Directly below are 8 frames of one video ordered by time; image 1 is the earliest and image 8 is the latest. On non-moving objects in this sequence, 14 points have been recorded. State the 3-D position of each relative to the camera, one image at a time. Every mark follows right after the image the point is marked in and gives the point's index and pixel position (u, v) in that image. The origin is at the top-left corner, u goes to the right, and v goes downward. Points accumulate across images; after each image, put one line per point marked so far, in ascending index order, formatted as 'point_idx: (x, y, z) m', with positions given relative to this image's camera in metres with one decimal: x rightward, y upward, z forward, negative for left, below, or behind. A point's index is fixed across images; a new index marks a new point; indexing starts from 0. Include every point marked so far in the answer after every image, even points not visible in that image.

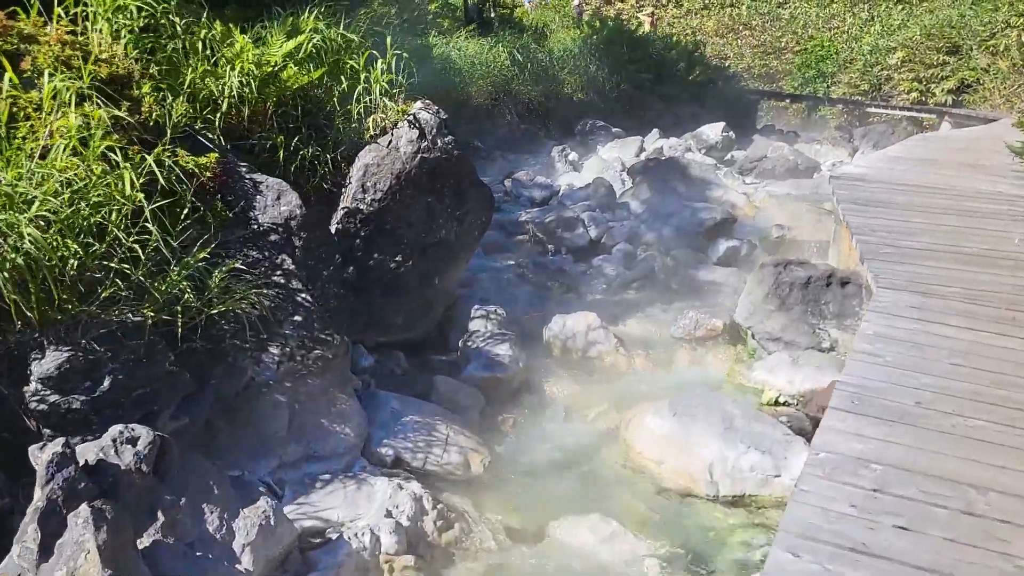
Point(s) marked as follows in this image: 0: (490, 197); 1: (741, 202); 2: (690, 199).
0: (-0.1, +0.4, +4.3) m
1: (+1.8, +0.7, +6.8) m
2: (+1.4, +0.7, +6.9) m
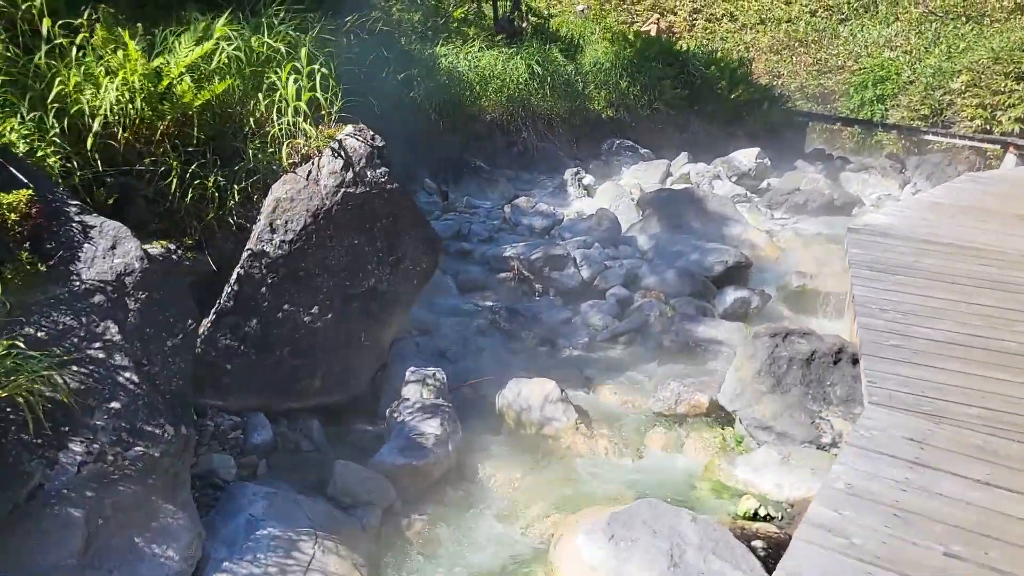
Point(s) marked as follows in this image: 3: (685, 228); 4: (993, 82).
0: (-0.3, +0.2, +3.6) m
1: (+1.7, +0.3, +6.1) m
2: (+1.3, +0.3, +6.2) m
3: (+1.2, +0.4, +6.2) m
4: (+6.5, +2.9, +11.9) m
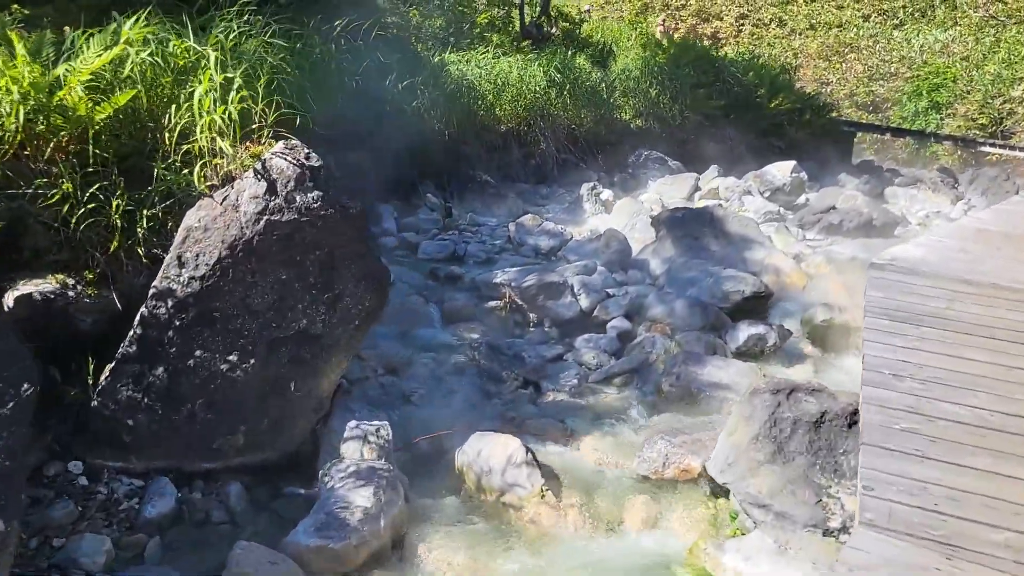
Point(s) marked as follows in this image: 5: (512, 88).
0: (-0.4, 0.0, +3.2) m
1: (+1.7, +0.1, +5.5) m
2: (+1.3, +0.2, +5.6) m
3: (+1.2, +0.2, +5.7) m
4: (+6.9, +2.6, +11.0) m
5: (0.0, +1.9, +8.3) m
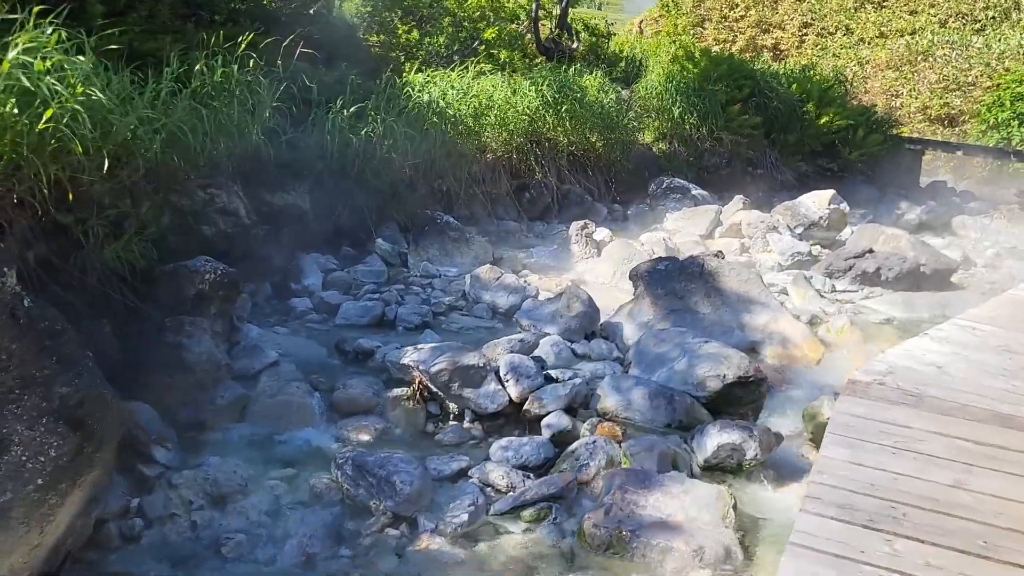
0: (-1.0, -0.3, +2.1) m
1: (+1.4, -0.2, +4.3) m
2: (+1.0, -0.2, +4.4) m
3: (+0.9, -0.1, +4.5) m
4: (+7.0, +2.1, +9.4) m
5: (-0.1, +1.5, +7.2) m
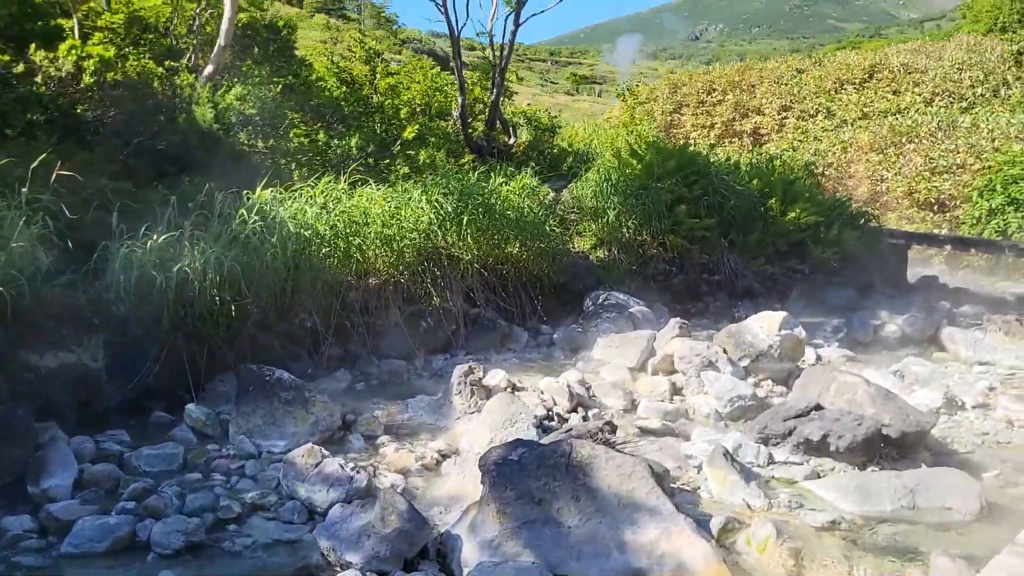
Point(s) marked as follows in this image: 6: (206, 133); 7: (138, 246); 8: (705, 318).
0: (-1.8, -0.8, +0.8) m
1: (+0.6, -0.9, +3.0) m
2: (+0.2, -0.9, +3.1) m
3: (+0.1, -0.9, +3.2) m
4: (+6.2, +1.1, +8.2) m
5: (-0.9, +0.4, +6.0) m
6: (-2.1, +1.1, +6.2) m
7: (-2.0, +0.2, +4.7) m
8: (+1.8, -0.3, +8.2) m
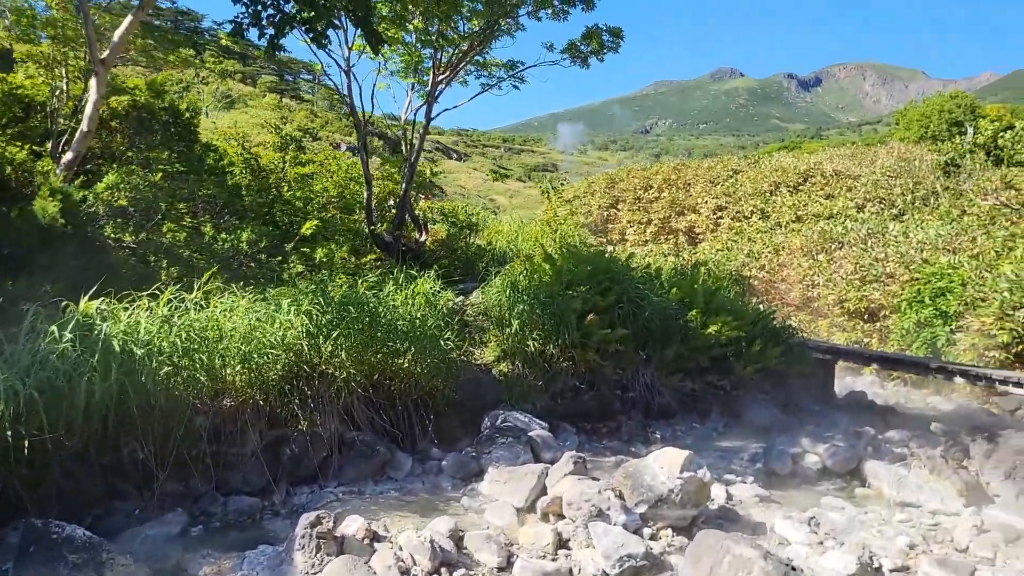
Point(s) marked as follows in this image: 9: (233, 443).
0: (-2.3, -1.1, 0.0) m
1: (0.0, -1.5, +2.2) m
2: (-0.4, -1.4, +2.3) m
3: (-0.5, -1.4, +2.4) m
4: (+5.3, -0.1, +8.0) m
5: (-1.7, -0.3, +5.4) m
6: (-2.9, +0.4, +5.5) m
7: (-2.6, -0.3, +4.0) m
8: (+0.9, -1.3, +7.6) m
9: (-1.7, -0.9, +5.3) m
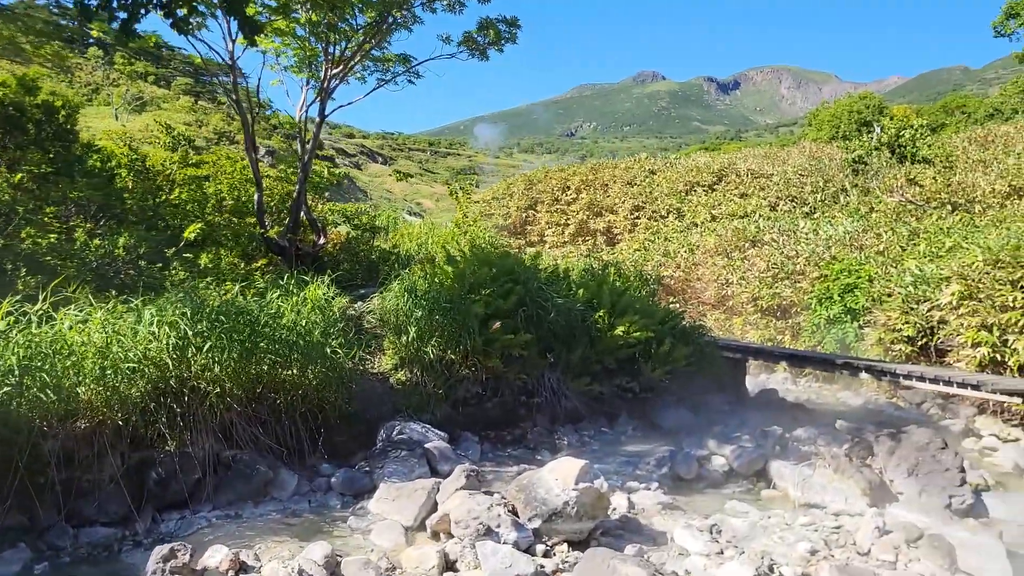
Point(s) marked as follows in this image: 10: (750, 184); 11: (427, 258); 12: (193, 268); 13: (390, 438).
0: (-2.5, -1.1, -0.5) m
1: (-0.4, -1.5, +1.9) m
2: (-0.8, -1.5, +2.0) m
3: (-0.9, -1.4, +2.1) m
4: (+4.4, 0.0, +8.0) m
5: (-2.3, -0.4, +4.9) m
6: (-3.5, +0.3, +4.9) m
7: (-3.2, -0.4, +3.4) m
8: (+0.1, -1.3, +7.3) m
9: (-2.3, -1.0, +4.9) m
10: (+4.6, +2.0, +16.9) m
11: (-0.9, +0.3, +9.2) m
12: (-2.8, +0.2, +7.6) m
13: (-0.9, -1.1, +6.3) m
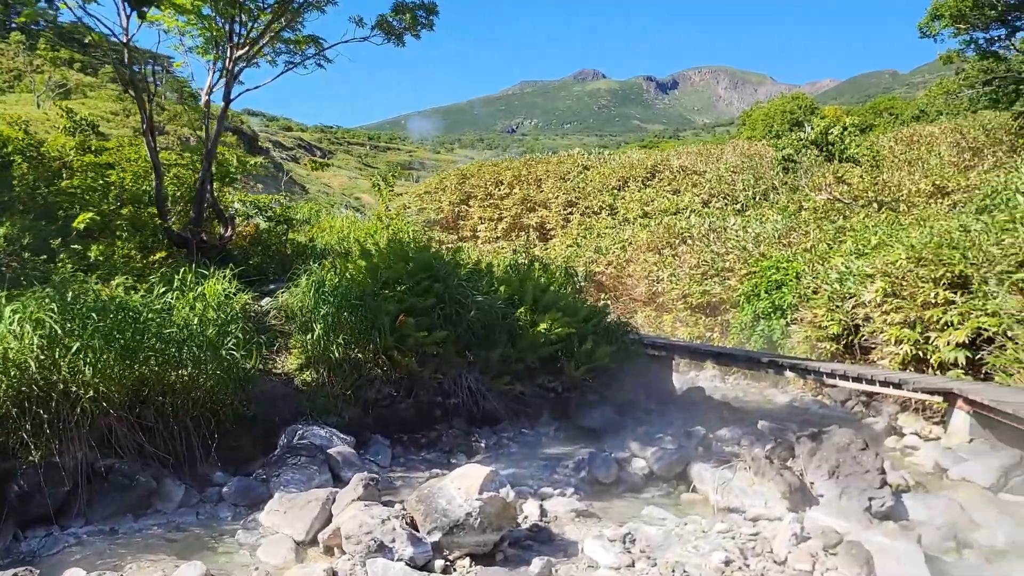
0: (-2.6, -1.1, -1.0) m
1: (-0.7, -1.4, +1.5) m
2: (-1.1, -1.4, +1.6) m
3: (-1.2, -1.4, +1.7) m
4: (+3.7, 0.0, +8.0) m
5: (-2.8, -0.3, +4.4) m
6: (-4.0, +0.3, +4.3) m
7: (-3.6, -0.4, +2.8) m
8: (-0.6, -1.3, +7.0) m
9: (-2.8, -0.9, +4.4) m
10: (+3.2, +2.1, +16.9) m
11: (-1.7, +0.4, +8.8) m
12: (-3.5, +0.3, +7.1) m
13: (-1.5, -1.0, +5.9) m
